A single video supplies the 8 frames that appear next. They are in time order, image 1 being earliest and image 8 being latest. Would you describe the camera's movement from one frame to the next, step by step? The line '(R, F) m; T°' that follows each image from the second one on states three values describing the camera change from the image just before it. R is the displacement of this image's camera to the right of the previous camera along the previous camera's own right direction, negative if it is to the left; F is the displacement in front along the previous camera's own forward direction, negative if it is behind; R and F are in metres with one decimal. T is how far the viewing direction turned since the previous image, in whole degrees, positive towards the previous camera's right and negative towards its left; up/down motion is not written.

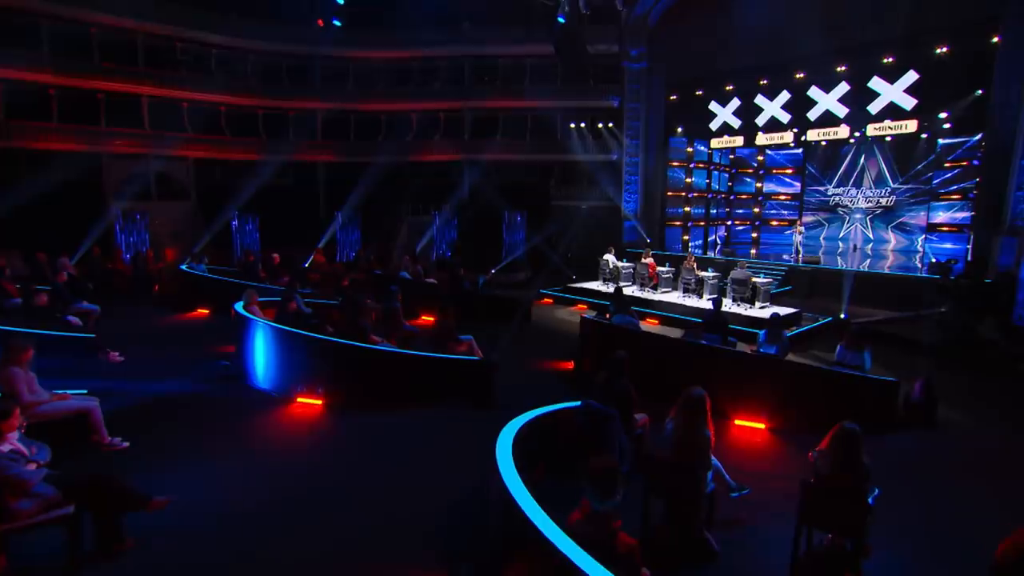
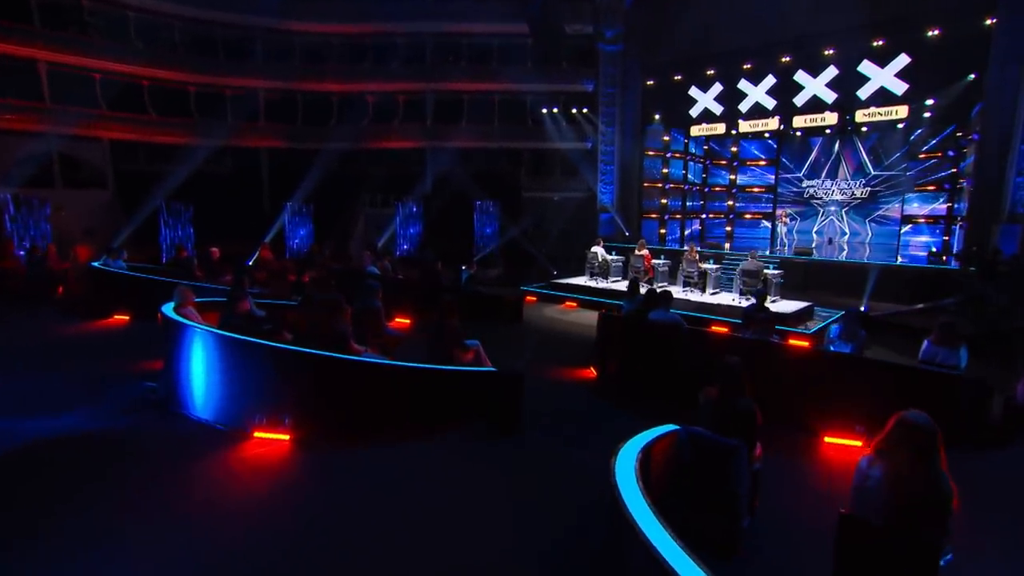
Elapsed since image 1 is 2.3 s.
(-0.7, +1.5) m; +6°
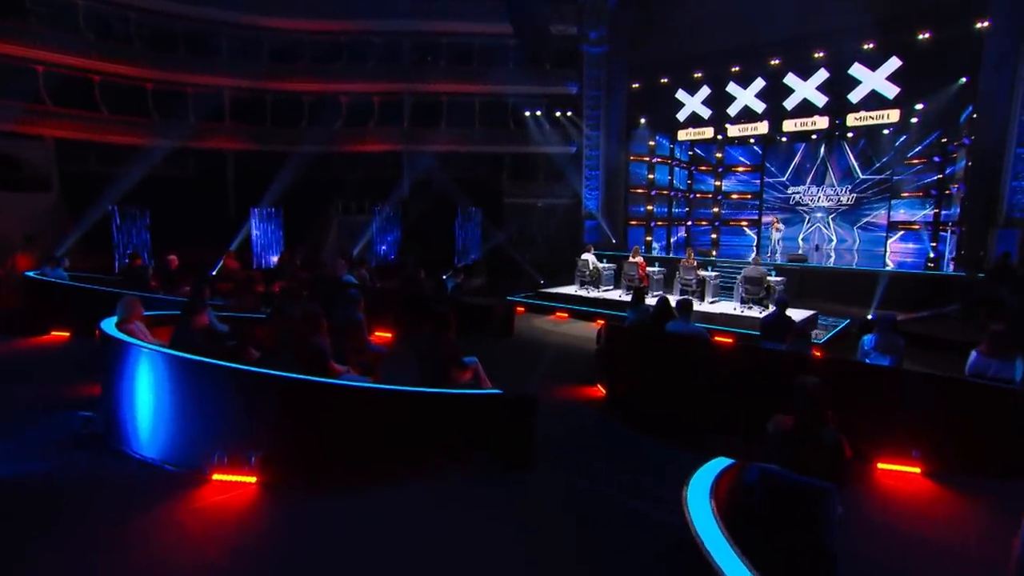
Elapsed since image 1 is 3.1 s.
(-0.3, +0.7) m; +3°
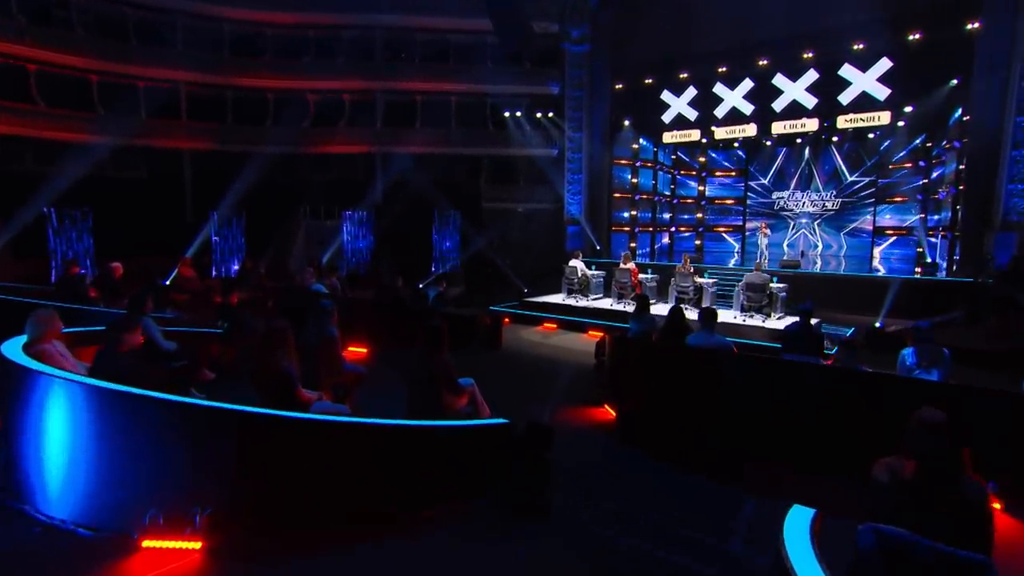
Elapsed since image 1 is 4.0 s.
(-0.3, +0.8) m; +3°
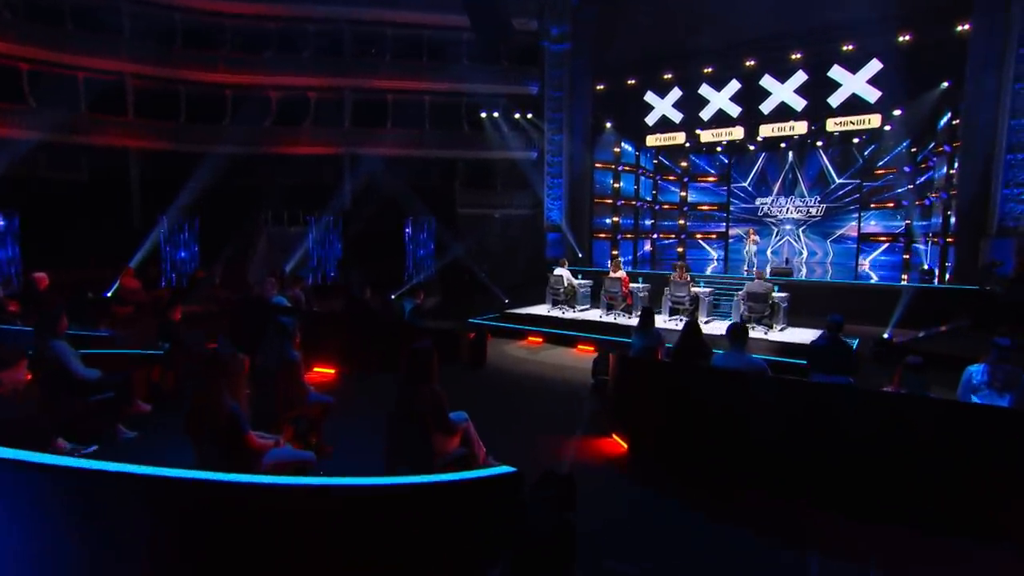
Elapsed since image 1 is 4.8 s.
(-0.2, +0.8) m; +3°
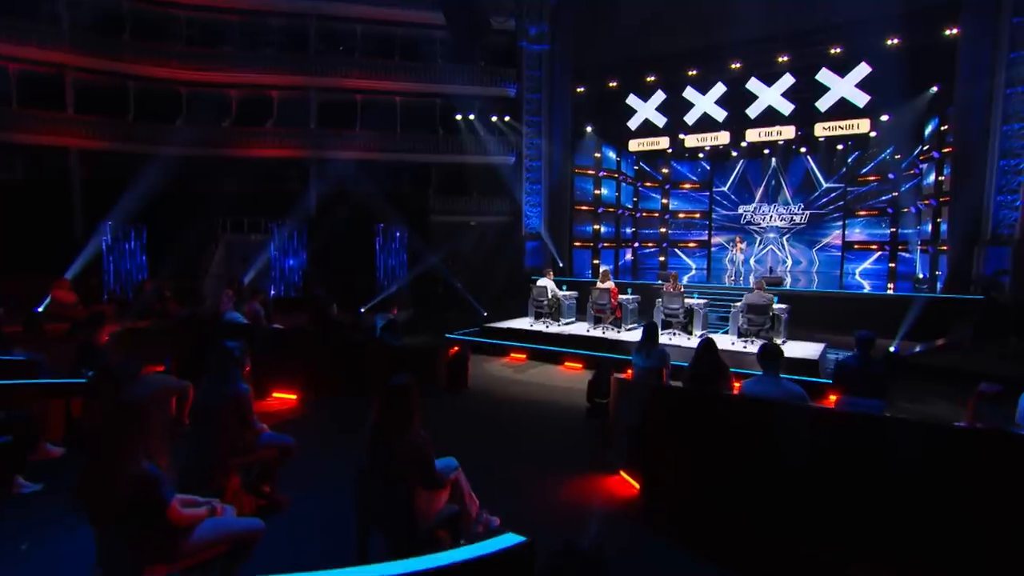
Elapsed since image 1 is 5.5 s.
(-0.2, +0.7) m; +3°
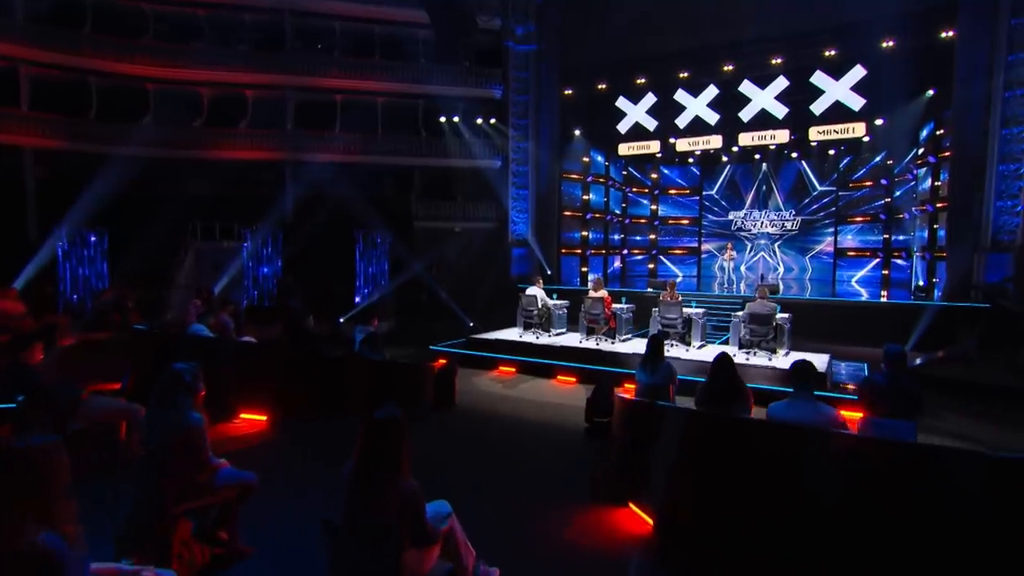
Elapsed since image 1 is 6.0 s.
(-0.1, +0.5) m; +2°
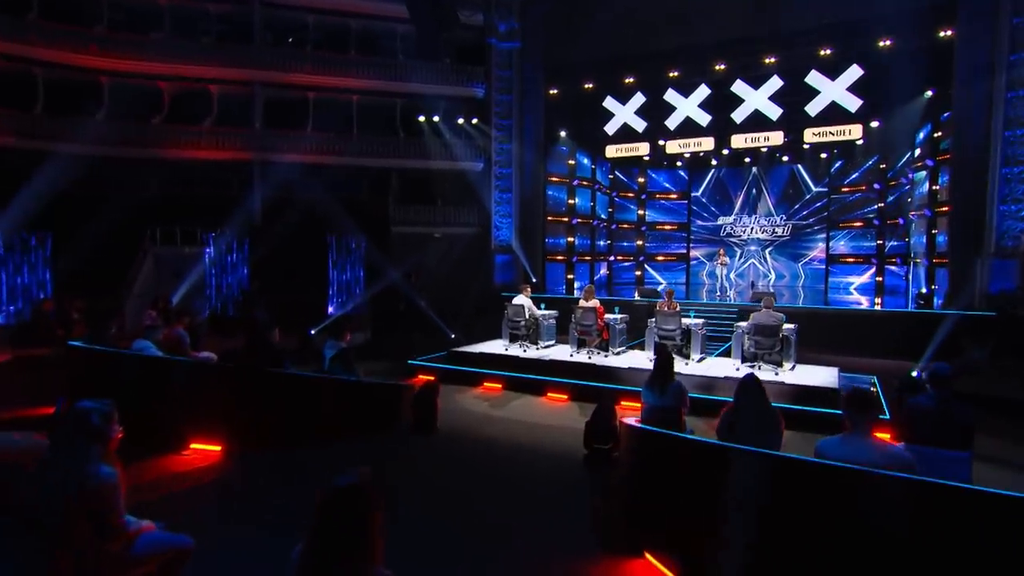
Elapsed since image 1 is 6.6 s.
(-0.1, +0.6) m; +2°
